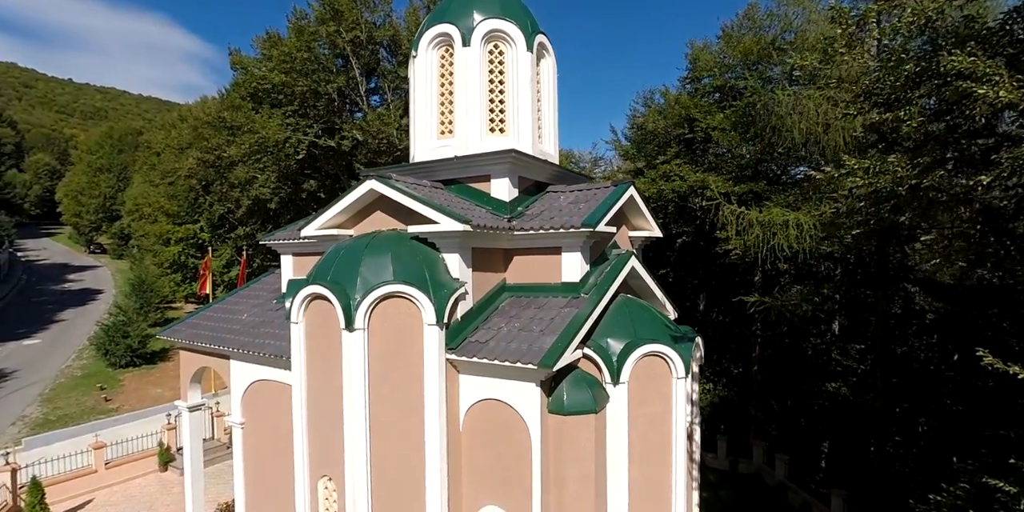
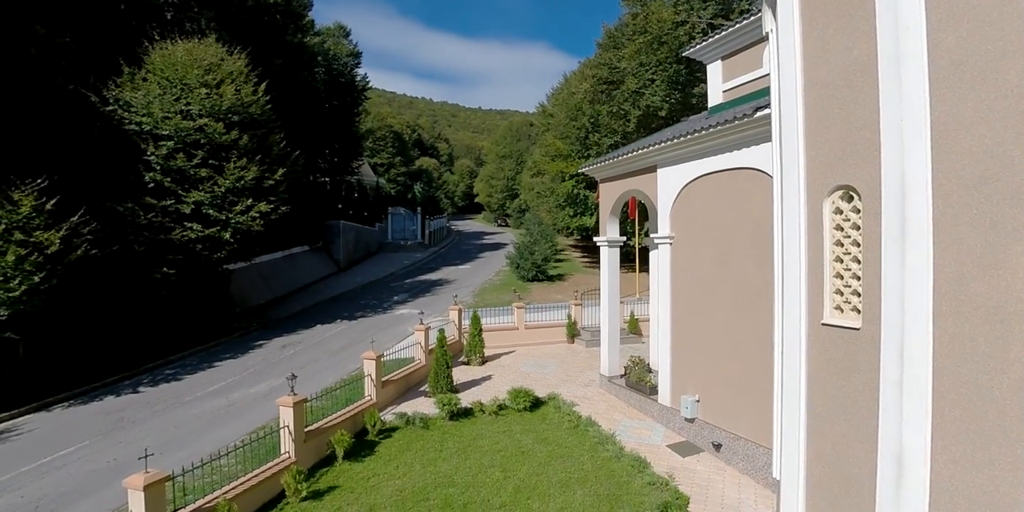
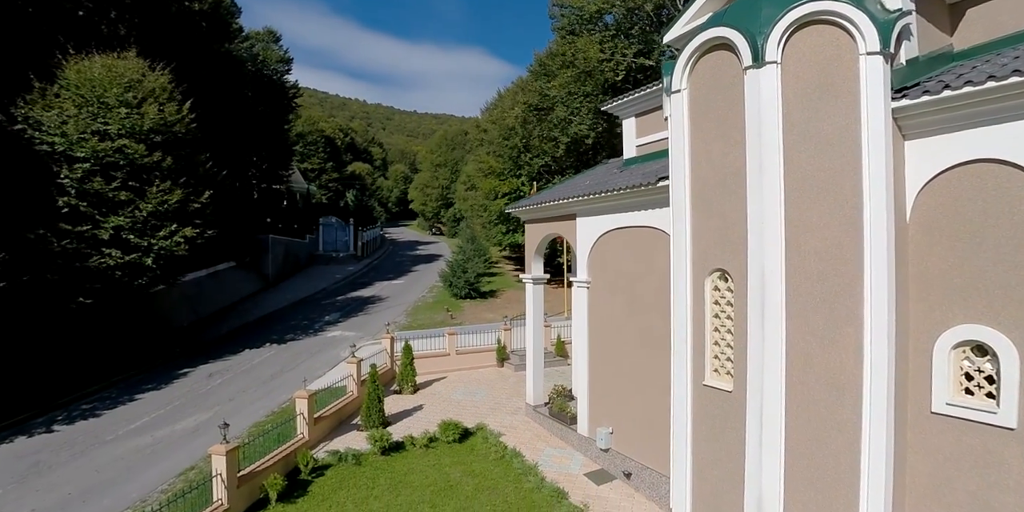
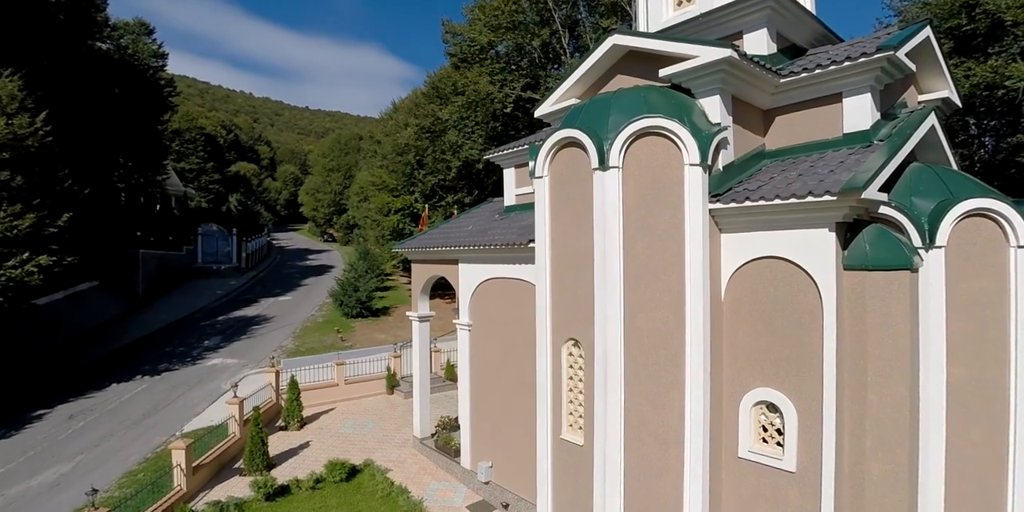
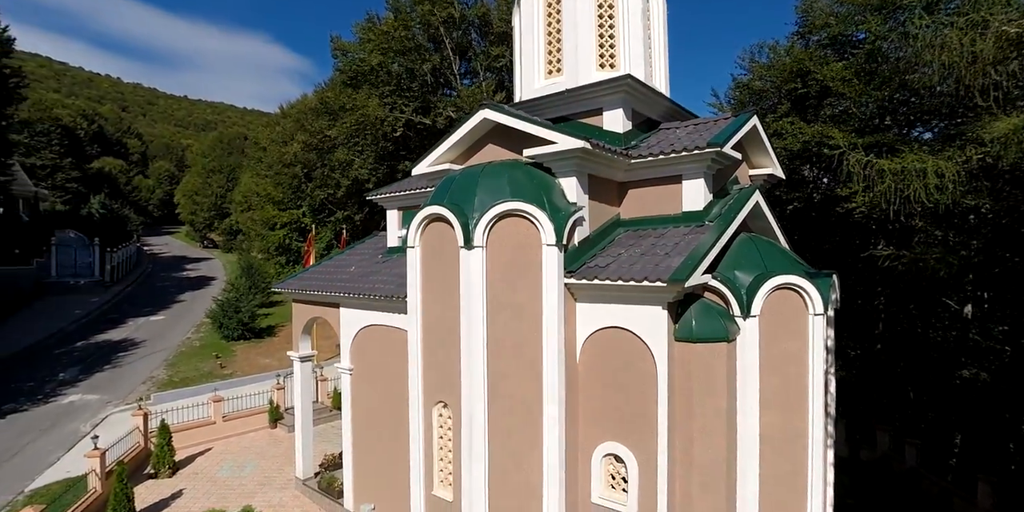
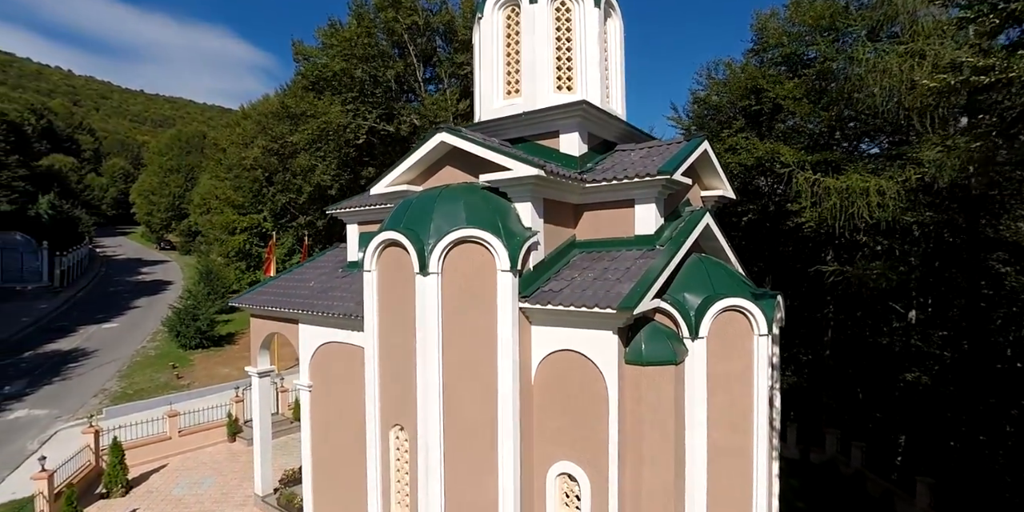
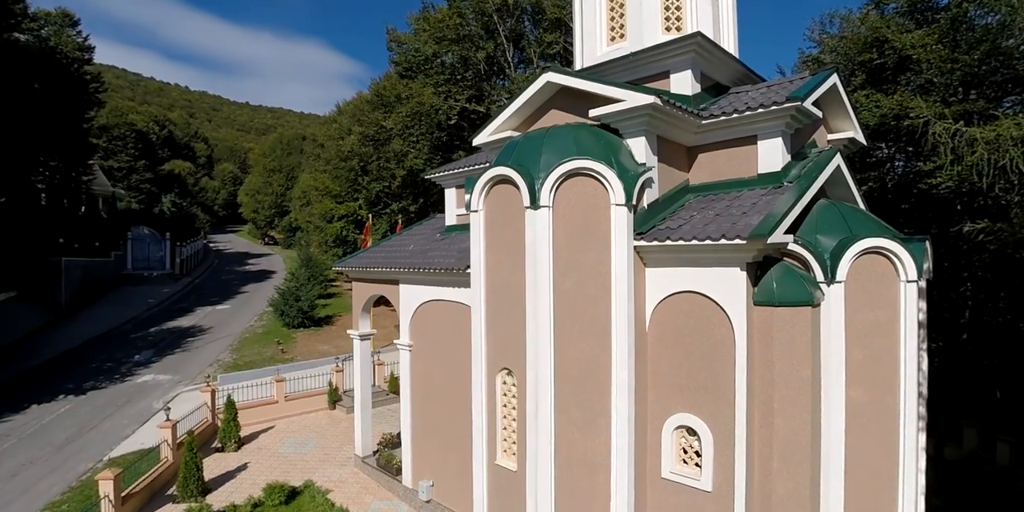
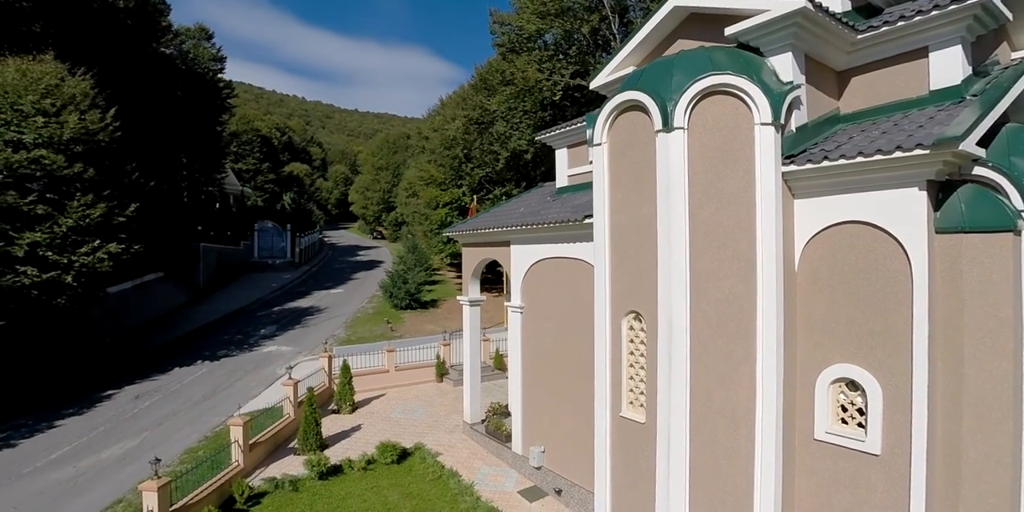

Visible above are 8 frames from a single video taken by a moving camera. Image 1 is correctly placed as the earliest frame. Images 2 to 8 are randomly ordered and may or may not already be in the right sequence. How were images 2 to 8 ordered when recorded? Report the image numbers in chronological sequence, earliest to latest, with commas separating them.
6, 5, 7, 4, 8, 3, 2
